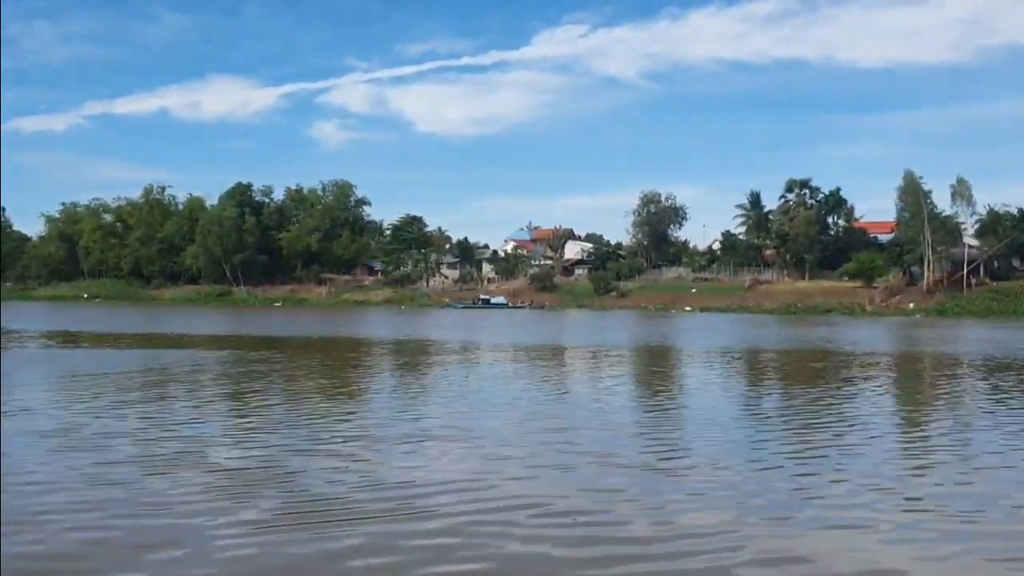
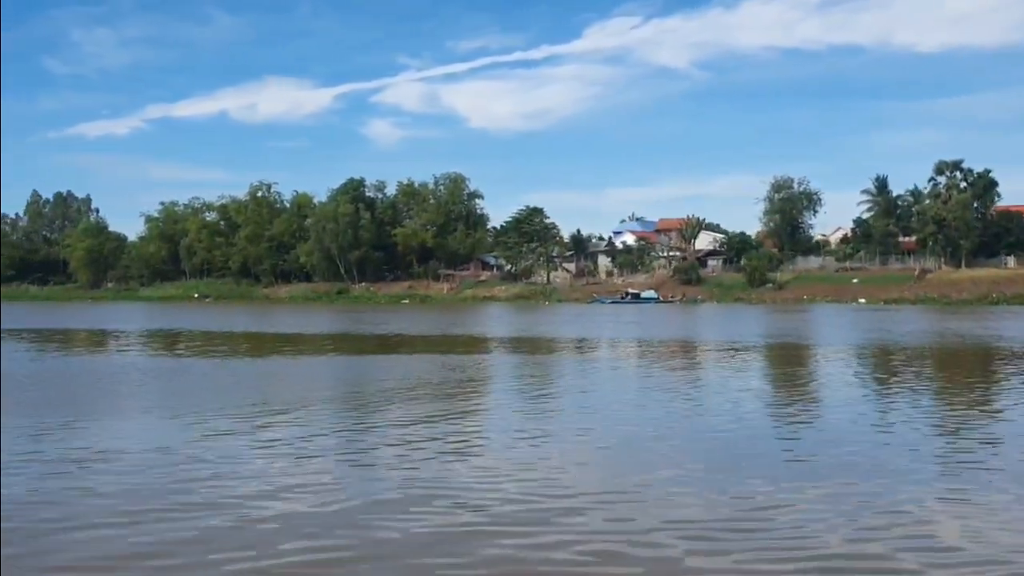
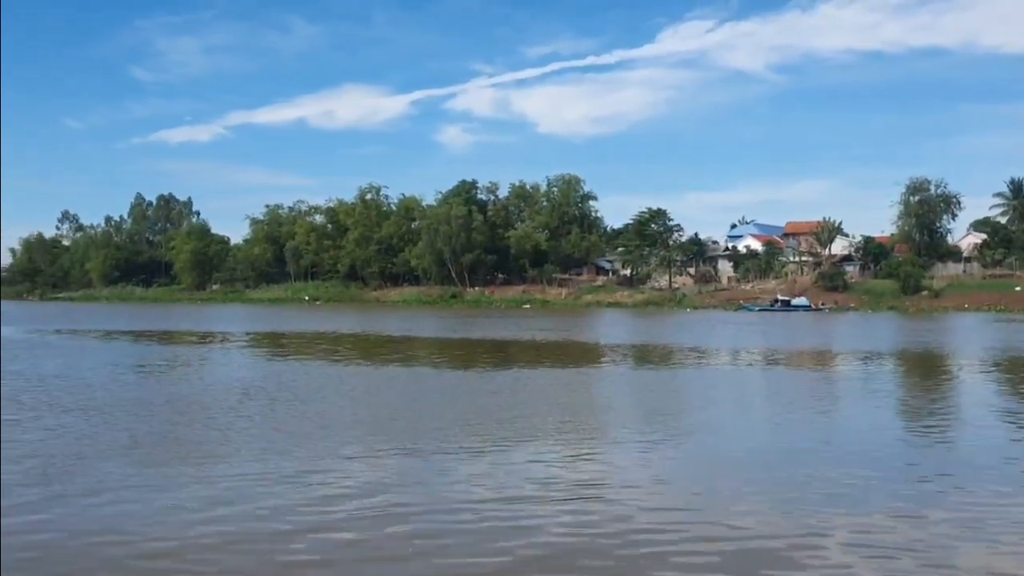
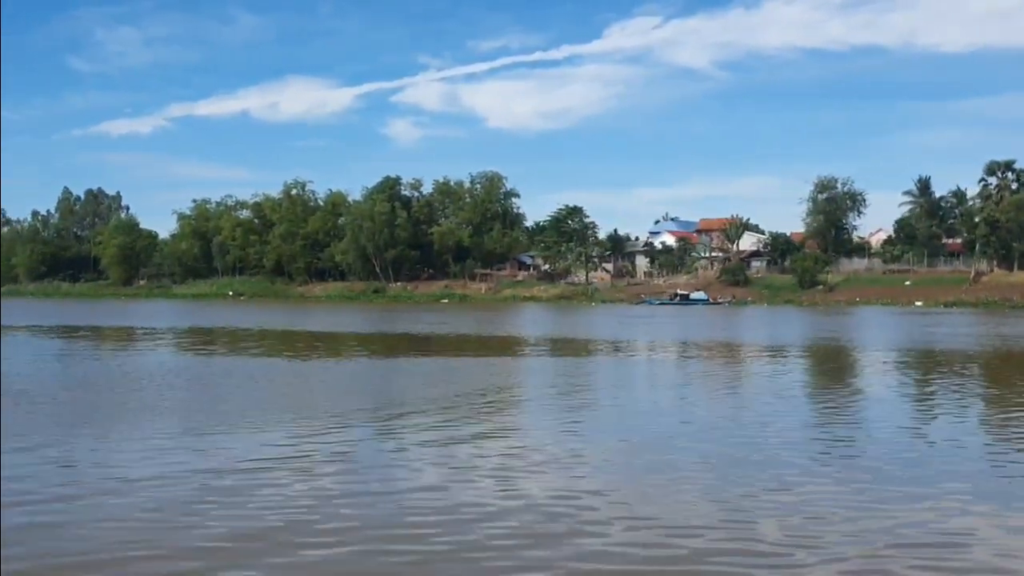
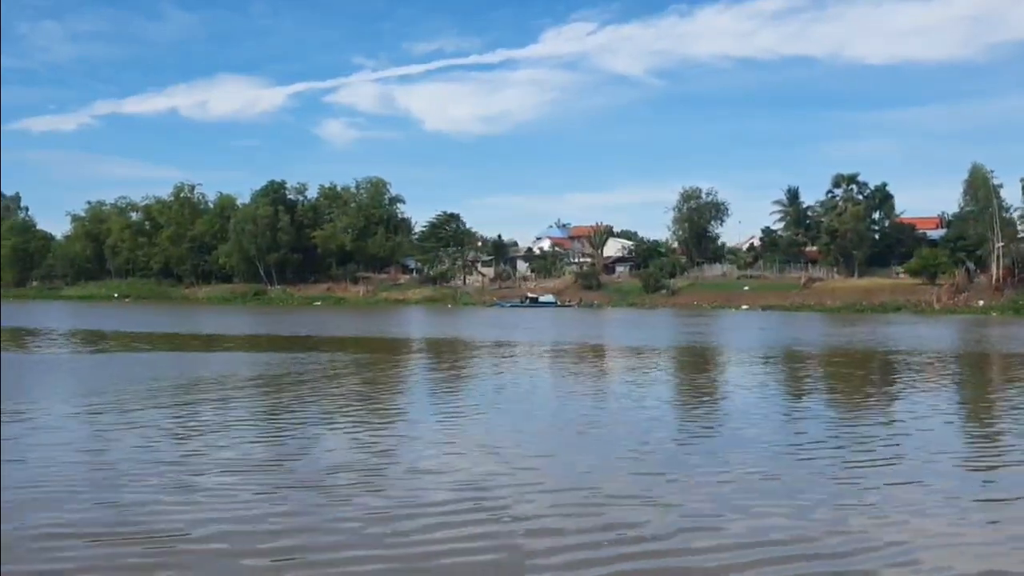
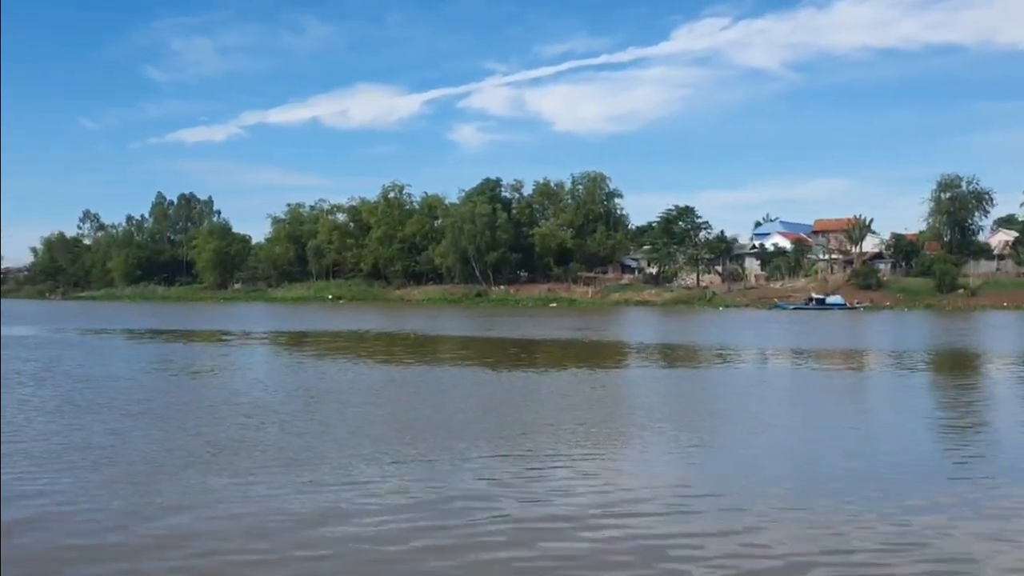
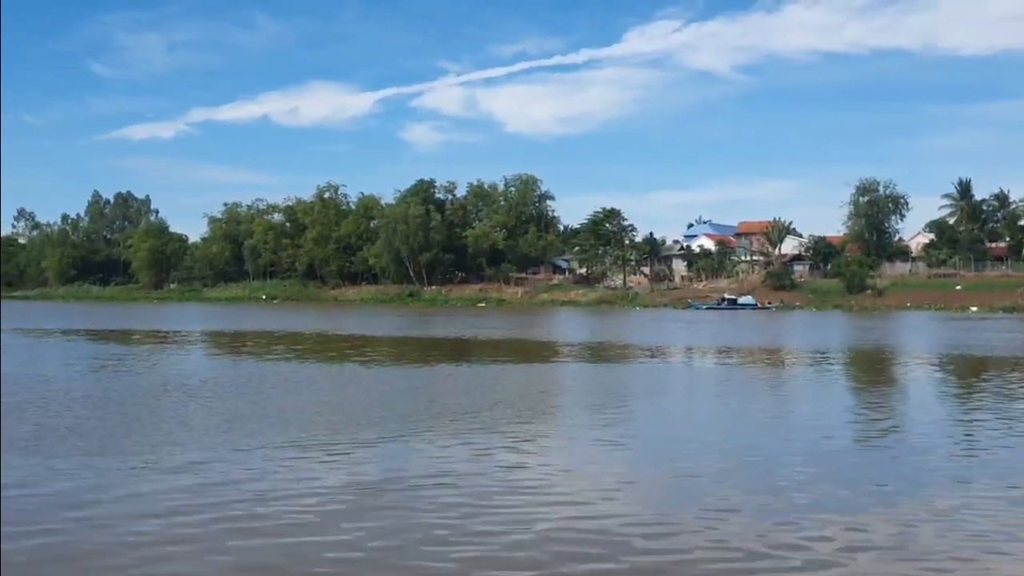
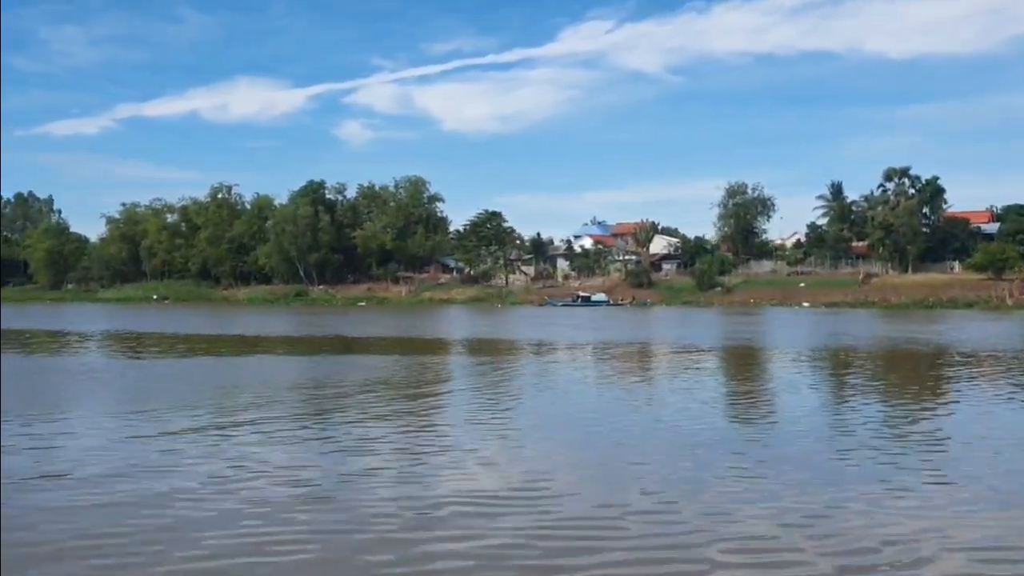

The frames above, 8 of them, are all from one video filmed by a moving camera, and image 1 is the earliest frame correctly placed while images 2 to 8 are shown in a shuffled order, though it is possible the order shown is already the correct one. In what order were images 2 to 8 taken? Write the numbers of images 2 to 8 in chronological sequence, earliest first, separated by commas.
5, 8, 2, 4, 7, 3, 6
